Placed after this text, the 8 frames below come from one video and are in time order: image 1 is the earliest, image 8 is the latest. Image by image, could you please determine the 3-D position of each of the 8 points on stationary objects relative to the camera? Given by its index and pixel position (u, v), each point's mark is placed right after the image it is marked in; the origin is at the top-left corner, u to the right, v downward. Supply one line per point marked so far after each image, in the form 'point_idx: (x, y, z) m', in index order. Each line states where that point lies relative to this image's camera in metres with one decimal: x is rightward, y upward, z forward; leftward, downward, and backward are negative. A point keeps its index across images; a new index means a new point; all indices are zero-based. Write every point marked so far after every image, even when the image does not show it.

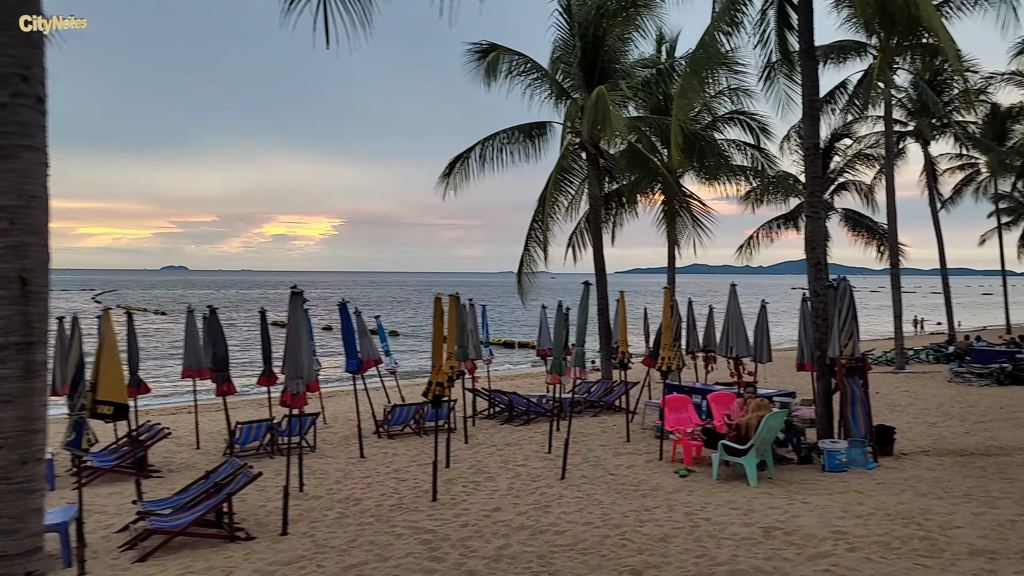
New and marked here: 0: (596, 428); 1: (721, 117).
0: (+1.0, -1.7, +9.3) m
1: (+4.4, +3.6, +15.6) m
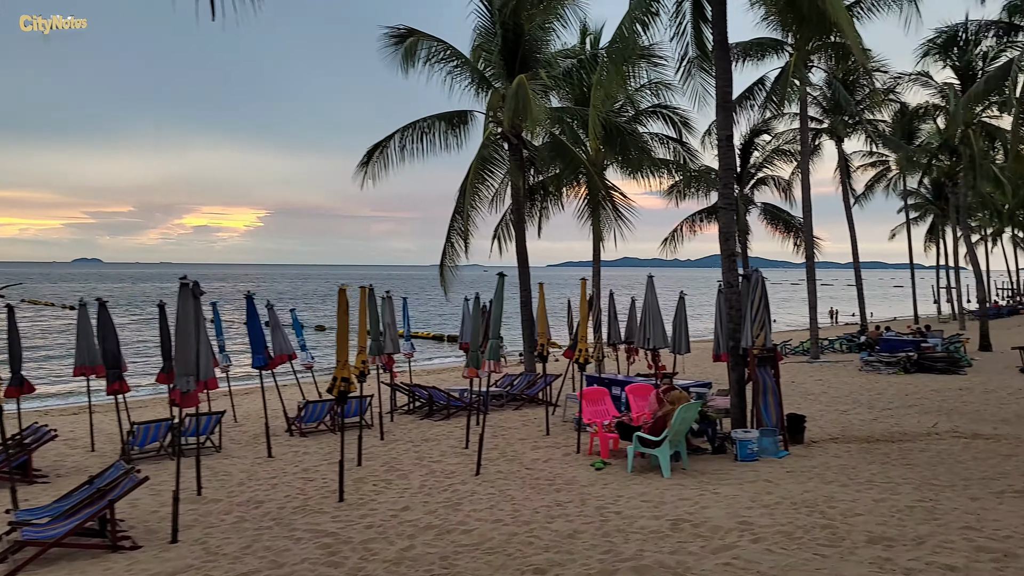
0: (0.0, -1.6, +9.2) m
1: (+2.8, +3.8, +15.7) m
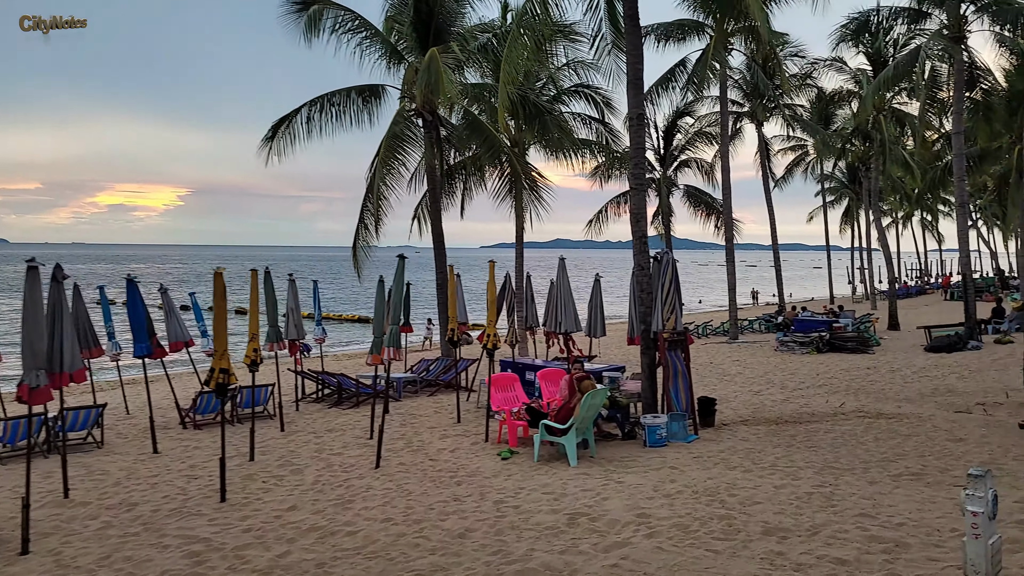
0: (-1.0, -1.4, +8.9) m
1: (+1.1, +4.1, +15.5) m
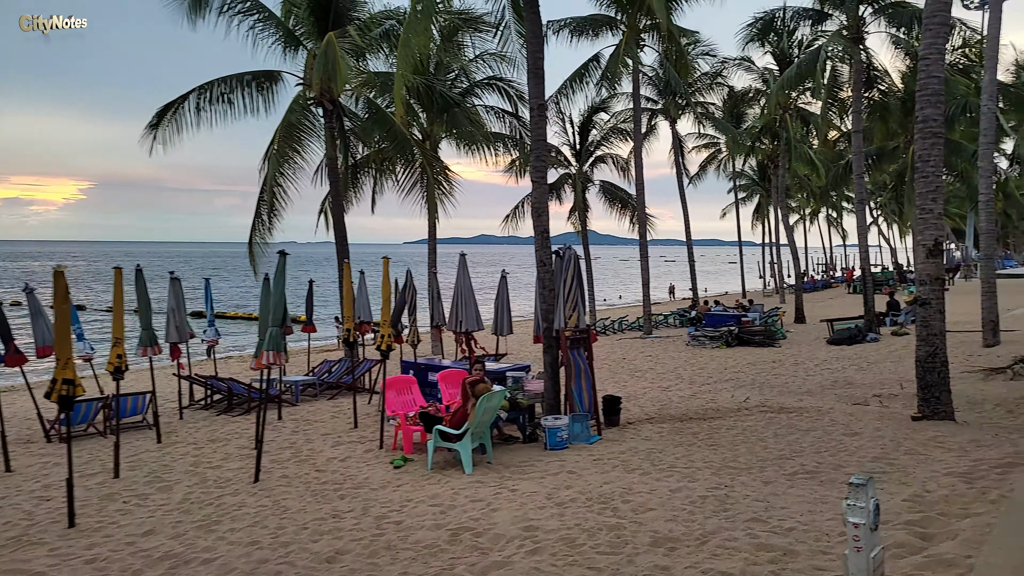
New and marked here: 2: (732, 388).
0: (-2.1, -1.4, +8.5) m
1: (-0.7, +4.2, +15.2) m
2: (+3.1, -1.4, +10.5) m
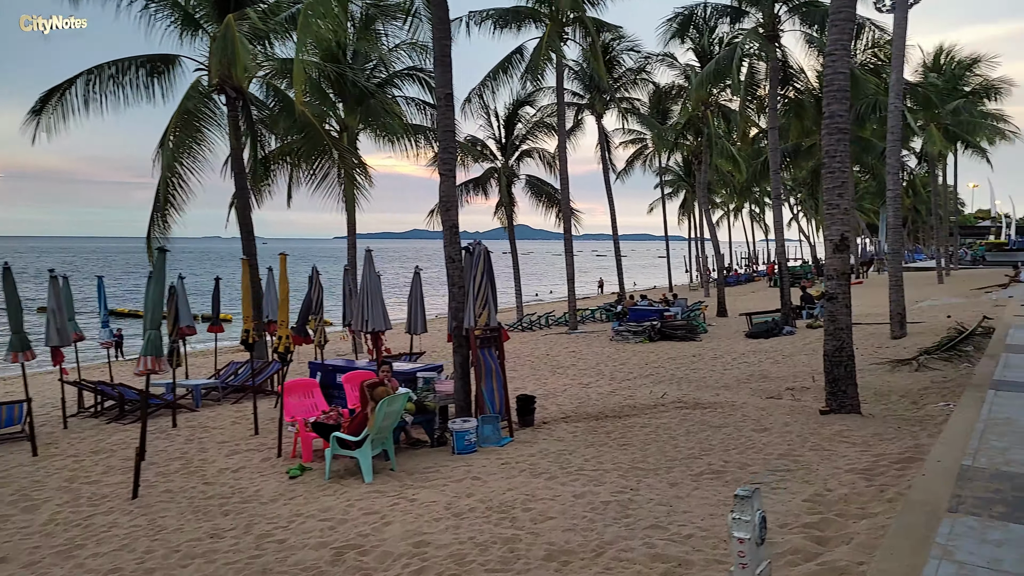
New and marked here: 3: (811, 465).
0: (-3.1, -1.4, +8.0) m
1: (-2.3, +4.3, +14.8) m
2: (+2.0, -1.3, +10.5) m
3: (+2.0, -1.2, +5.0) m
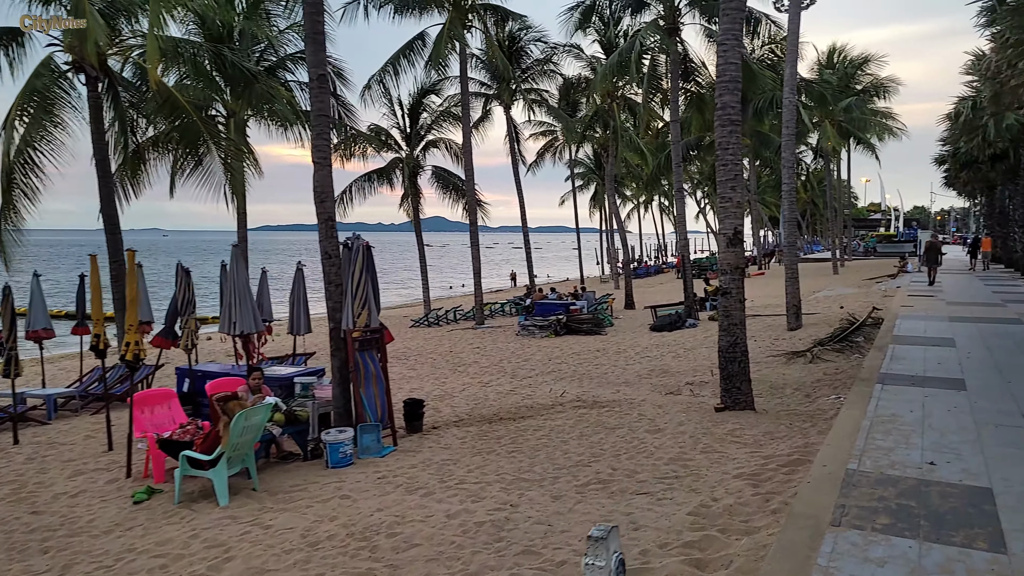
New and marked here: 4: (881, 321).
0: (-4.2, -1.4, +7.2) m
1: (-4.2, +4.4, +14.0) m
2: (+0.6, -1.3, +10.2) m
3: (+1.2, -1.2, +4.8) m
4: (+5.8, -0.5, +11.7) m
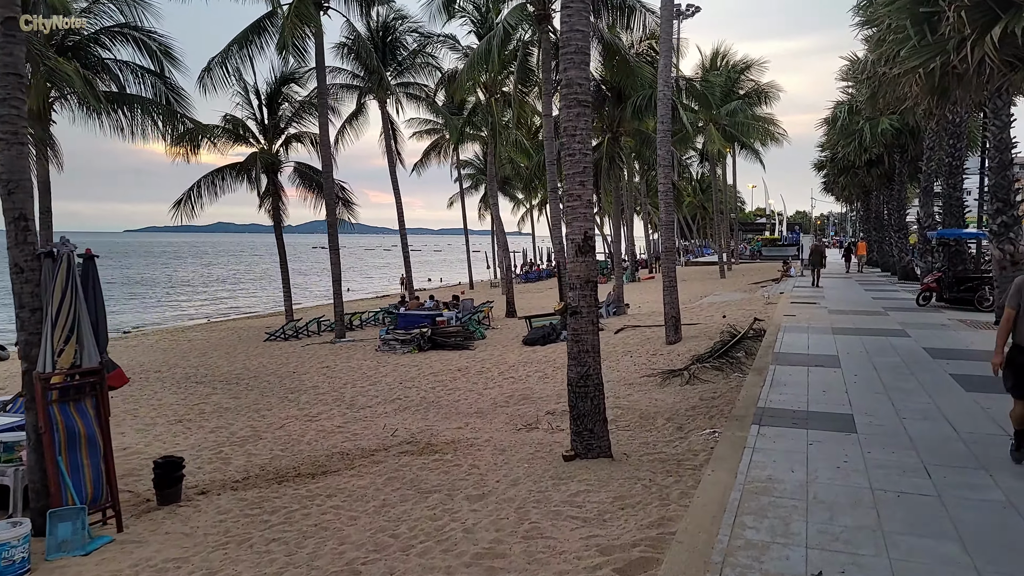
0: (-5.7, -1.6, +5.0) m
1: (-6.6, +4.1, +11.8) m
2: (-1.4, -1.4, +8.6) m
3: (0.0, -1.3, +3.4) m
4: (+3.6, -0.7, +10.7) m
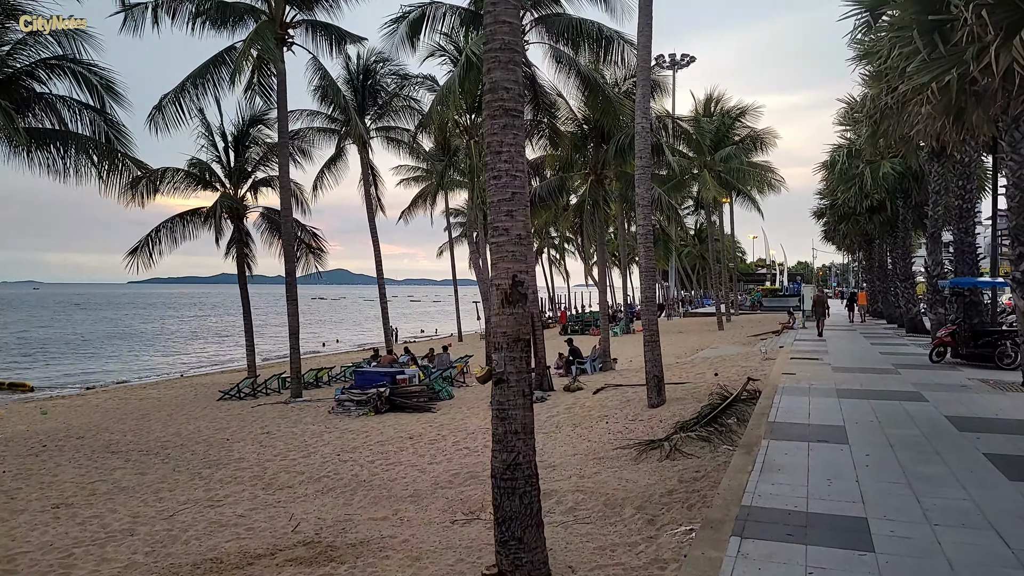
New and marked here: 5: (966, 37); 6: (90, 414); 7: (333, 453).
0: (-6.2, -1.9, +3.6) m
1: (-7.1, +3.4, +10.7) m
2: (-1.9, -2.0, +7.2) m
3: (-0.6, -1.5, +2.0) m
4: (+3.1, -1.4, +9.4) m
5: (+3.8, +2.1, +6.2) m
6: (-8.4, -2.5, +14.8) m
7: (-2.2, -2.0, +9.1) m
